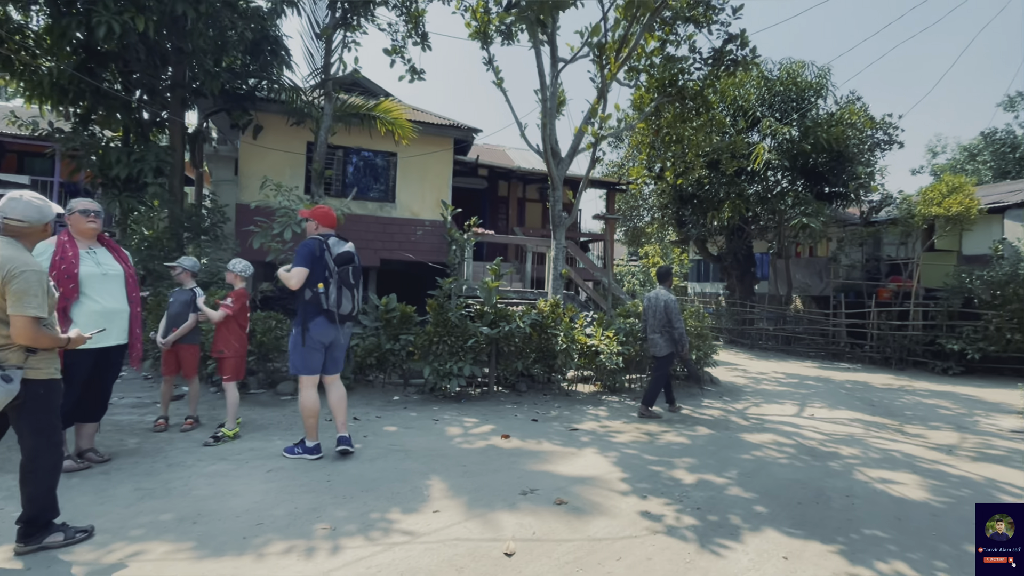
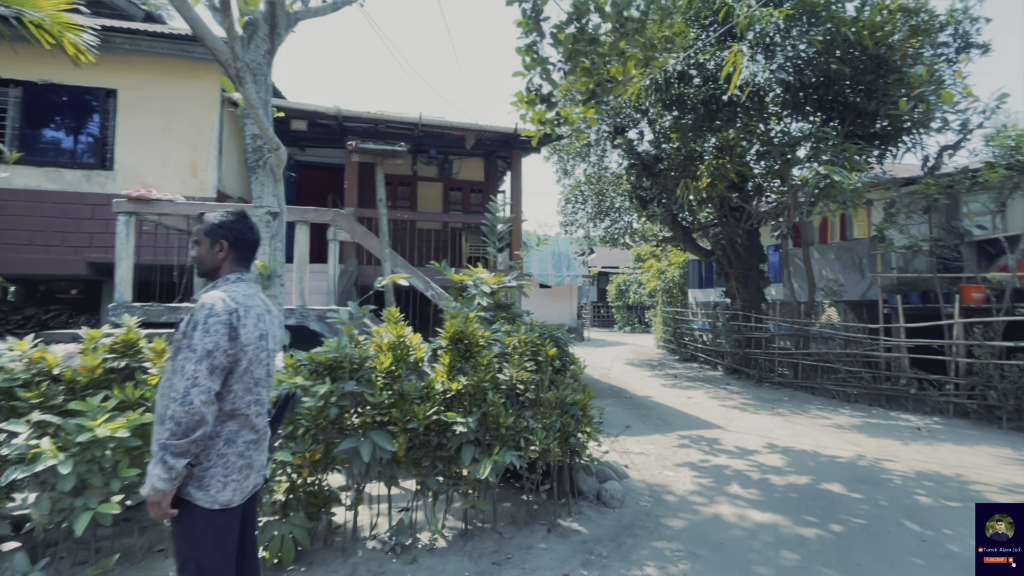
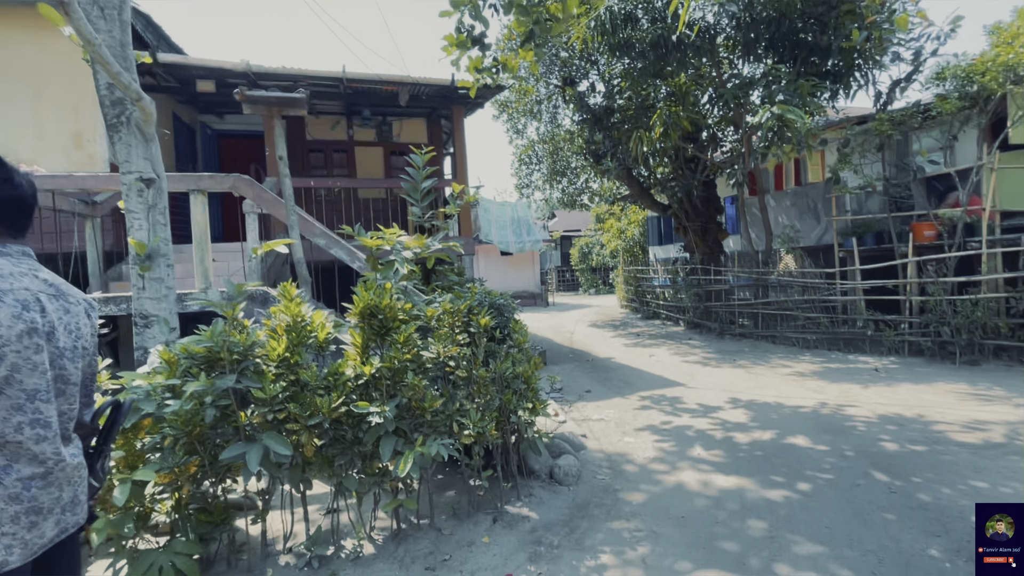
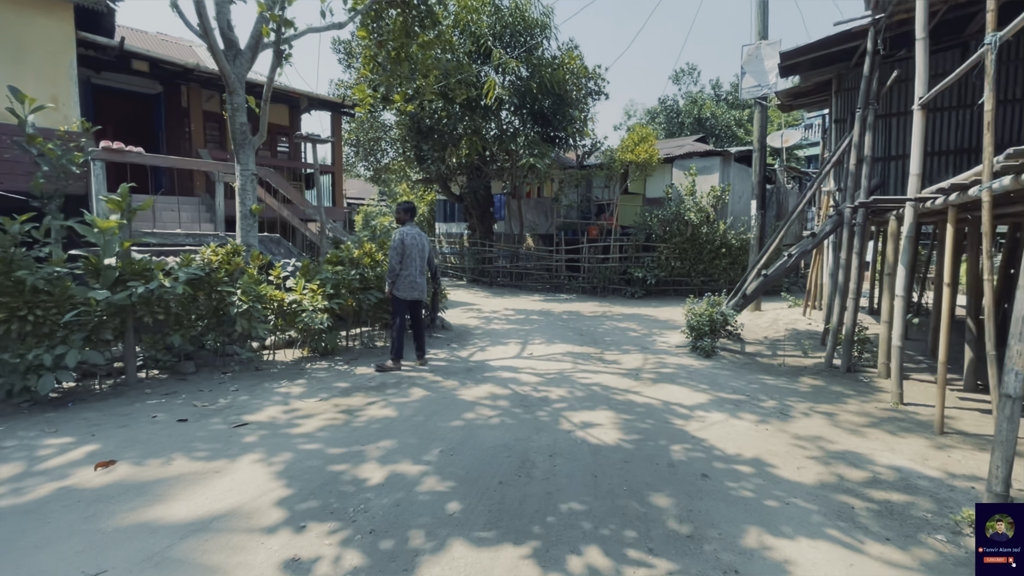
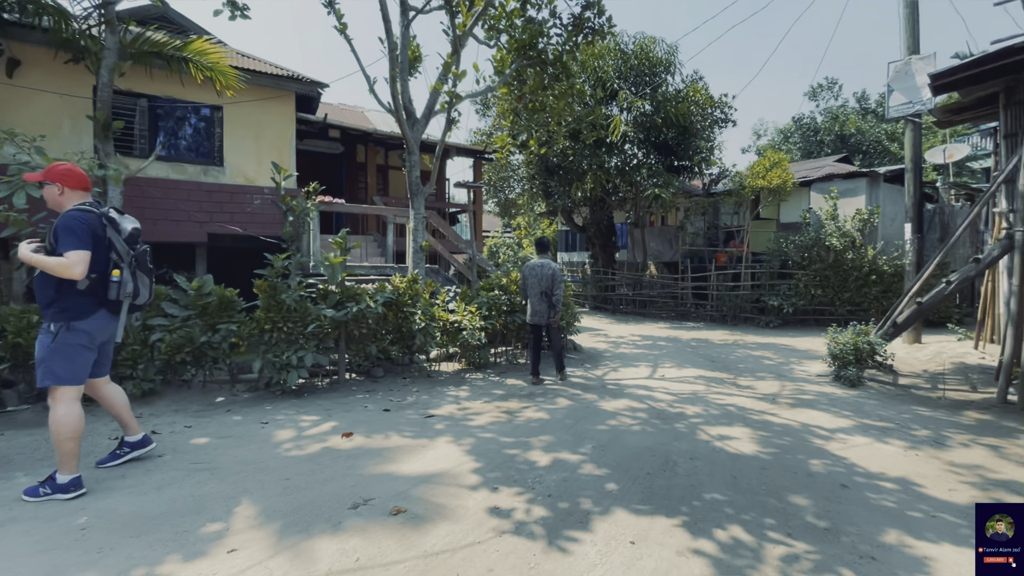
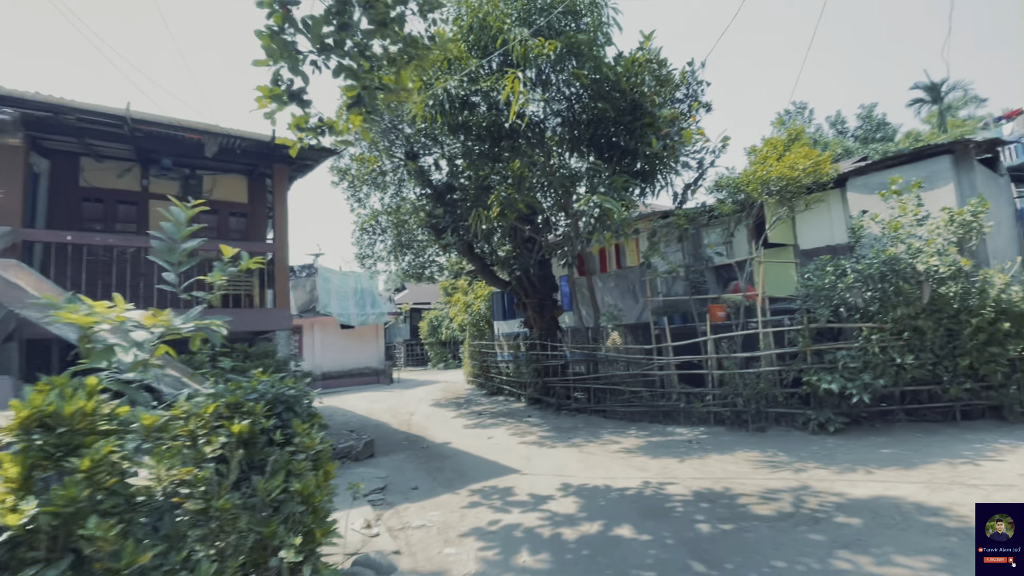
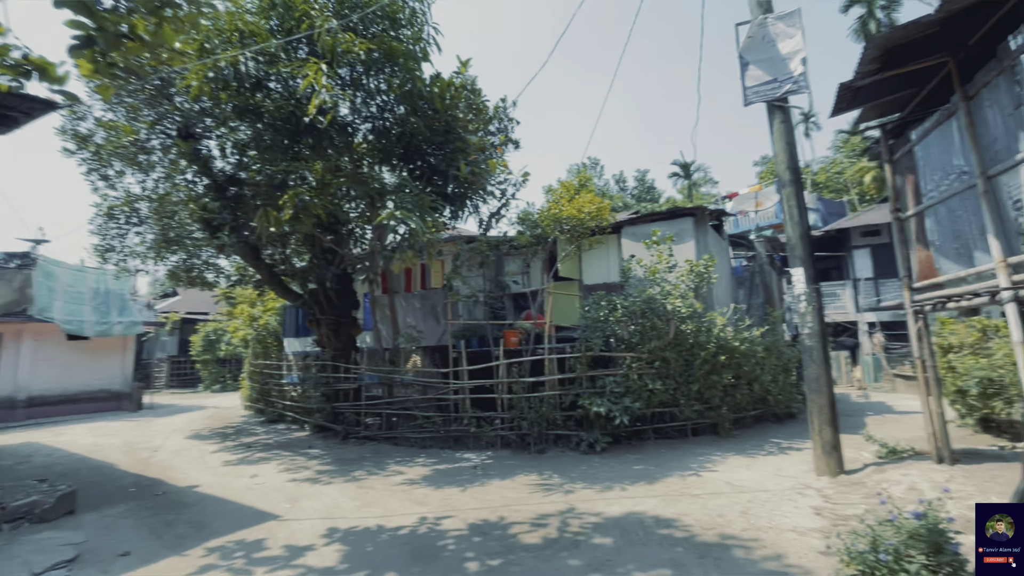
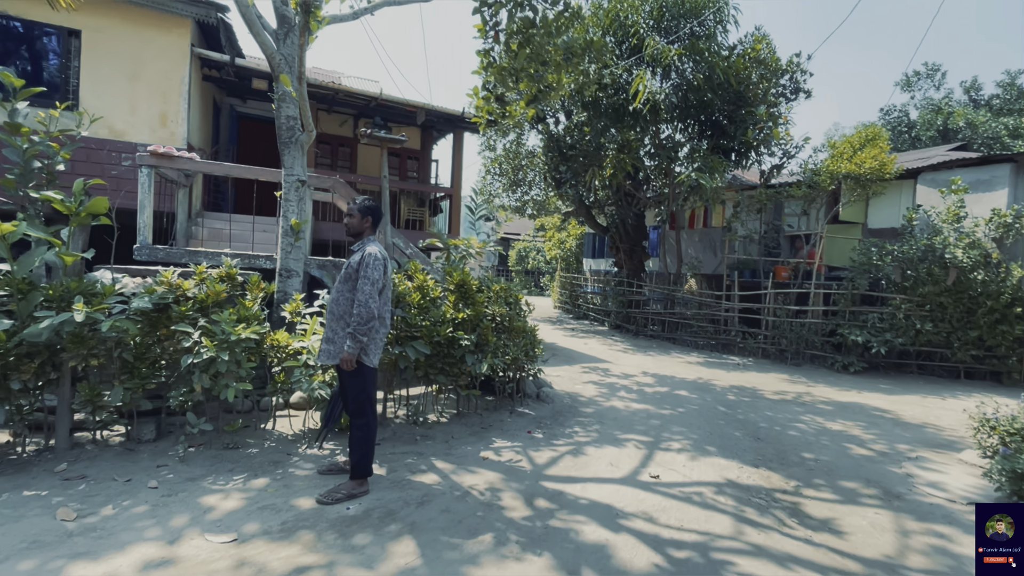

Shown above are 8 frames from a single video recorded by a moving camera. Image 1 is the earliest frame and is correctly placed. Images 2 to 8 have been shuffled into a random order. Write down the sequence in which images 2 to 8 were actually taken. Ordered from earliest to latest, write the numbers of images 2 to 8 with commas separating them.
5, 4, 8, 2, 3, 6, 7
